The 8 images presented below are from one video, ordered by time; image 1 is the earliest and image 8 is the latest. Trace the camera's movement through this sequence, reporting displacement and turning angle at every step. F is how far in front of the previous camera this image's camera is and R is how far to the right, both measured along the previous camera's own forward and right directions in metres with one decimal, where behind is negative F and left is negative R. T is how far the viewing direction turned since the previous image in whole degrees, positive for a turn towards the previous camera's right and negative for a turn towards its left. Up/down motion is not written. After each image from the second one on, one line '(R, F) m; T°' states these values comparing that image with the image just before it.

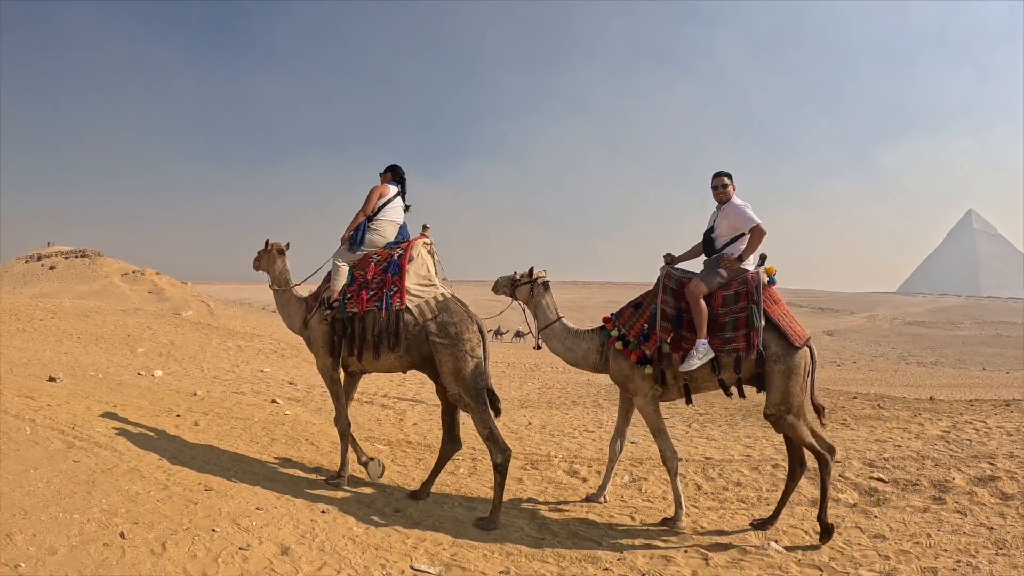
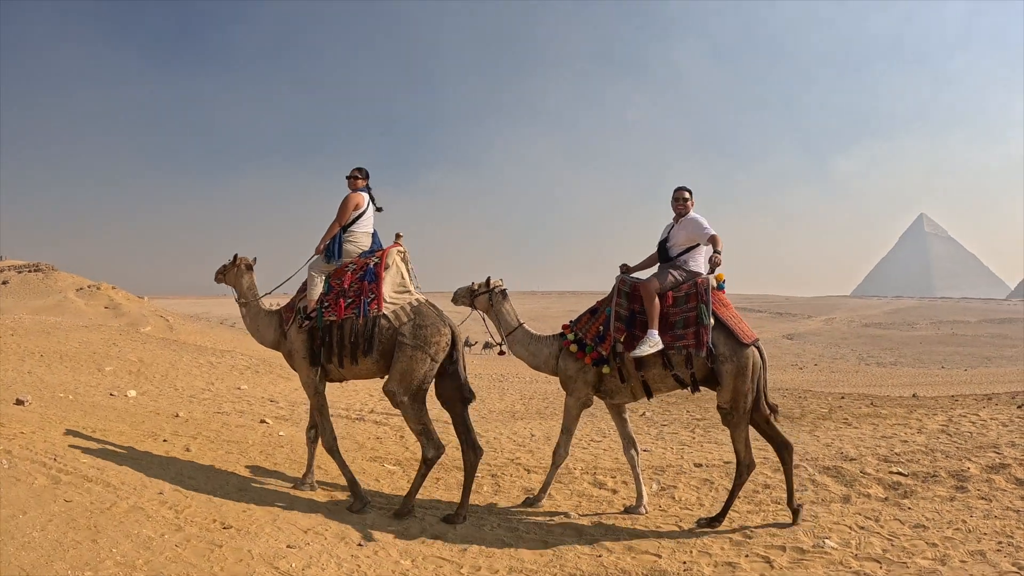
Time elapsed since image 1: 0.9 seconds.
(-0.3, +0.2) m; +3°
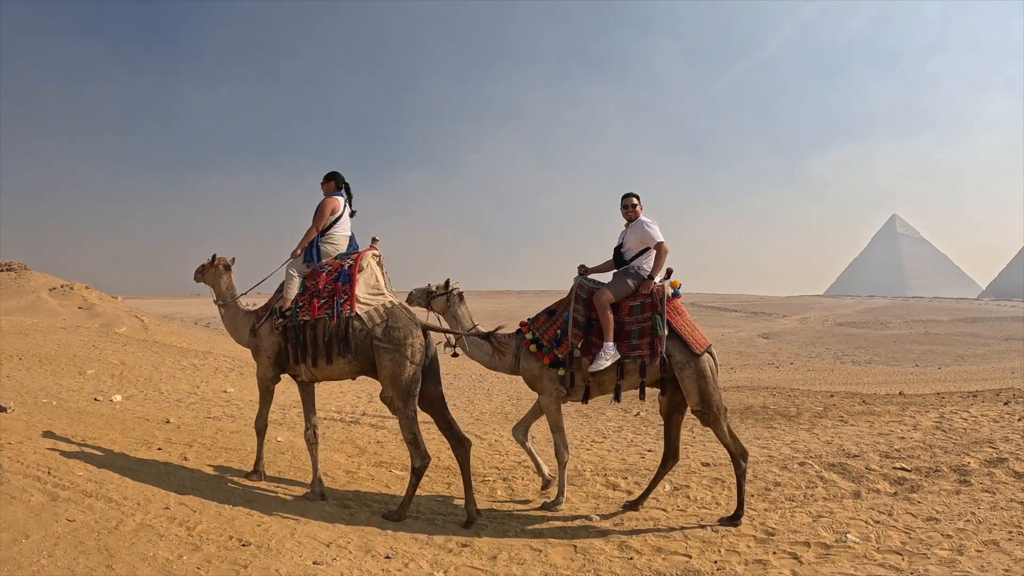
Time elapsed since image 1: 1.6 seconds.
(-0.2, +0.1) m; +2°
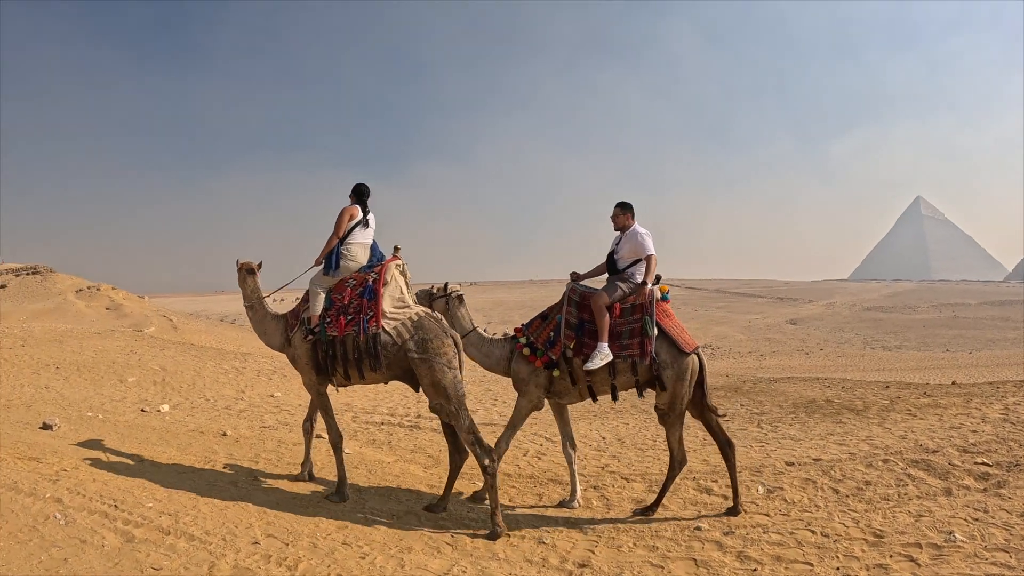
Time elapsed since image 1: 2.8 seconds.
(-0.4, +0.3) m; -1°
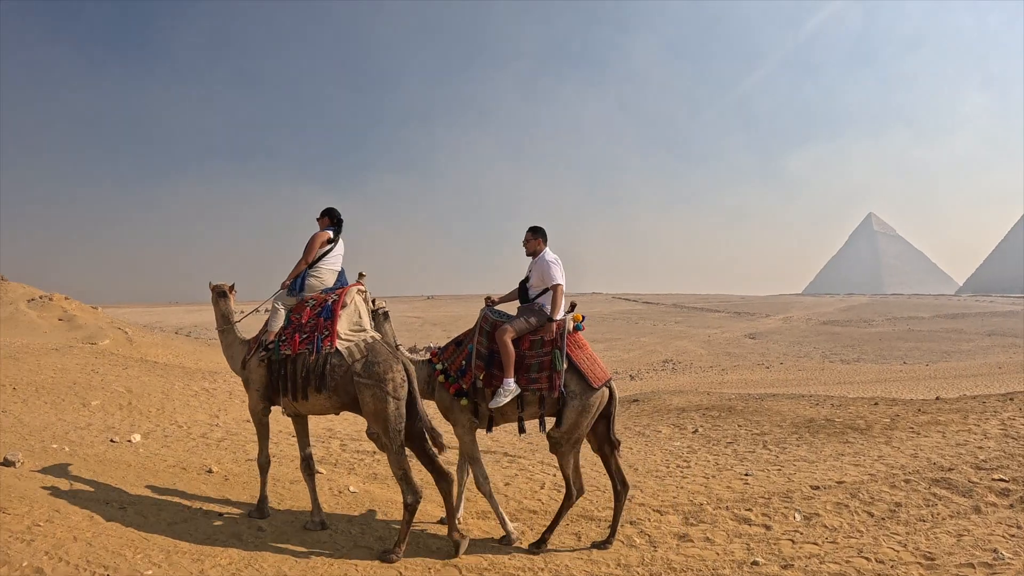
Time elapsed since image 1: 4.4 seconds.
(-0.3, +0.2) m; +3°
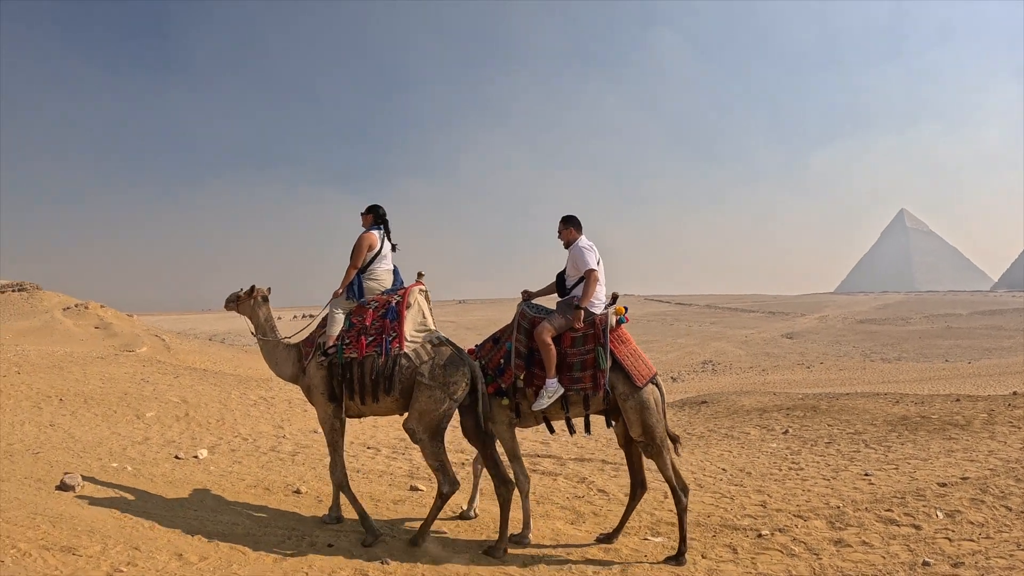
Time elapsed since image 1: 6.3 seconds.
(-0.5, +0.5) m; -2°
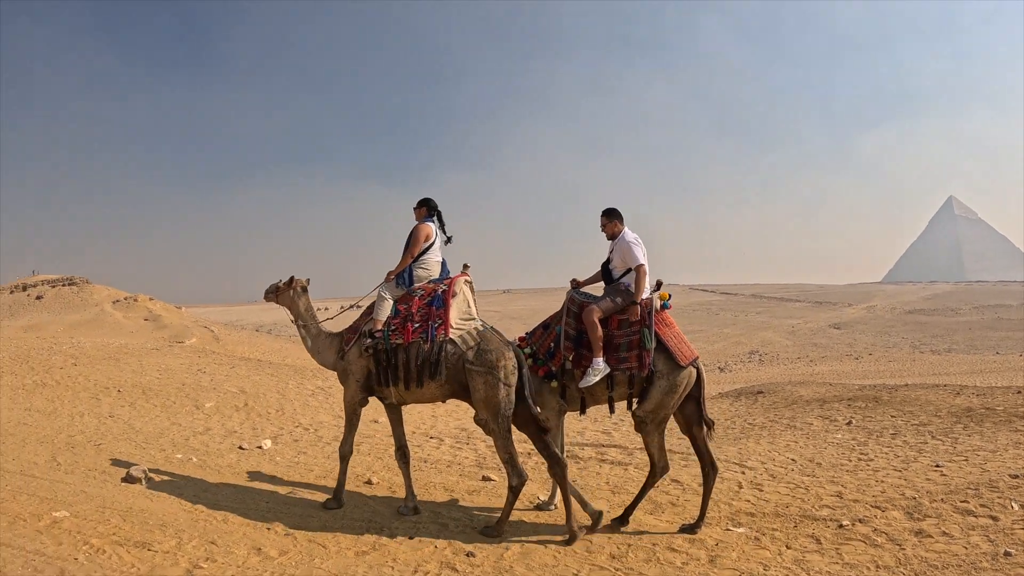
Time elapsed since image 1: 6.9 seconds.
(-0.2, +0.2) m; -3°
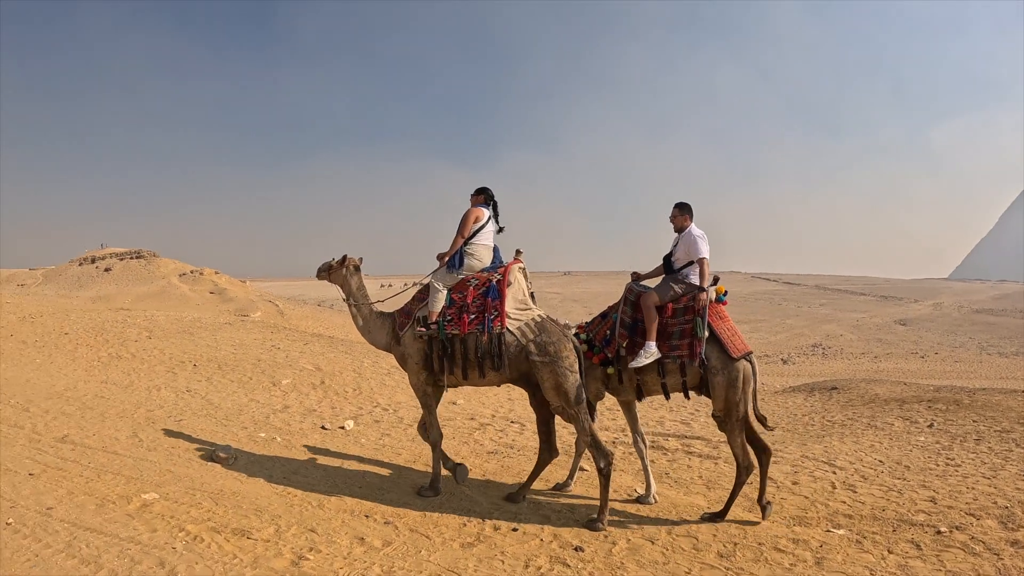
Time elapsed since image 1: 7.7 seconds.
(-0.3, +0.2) m; -4°
